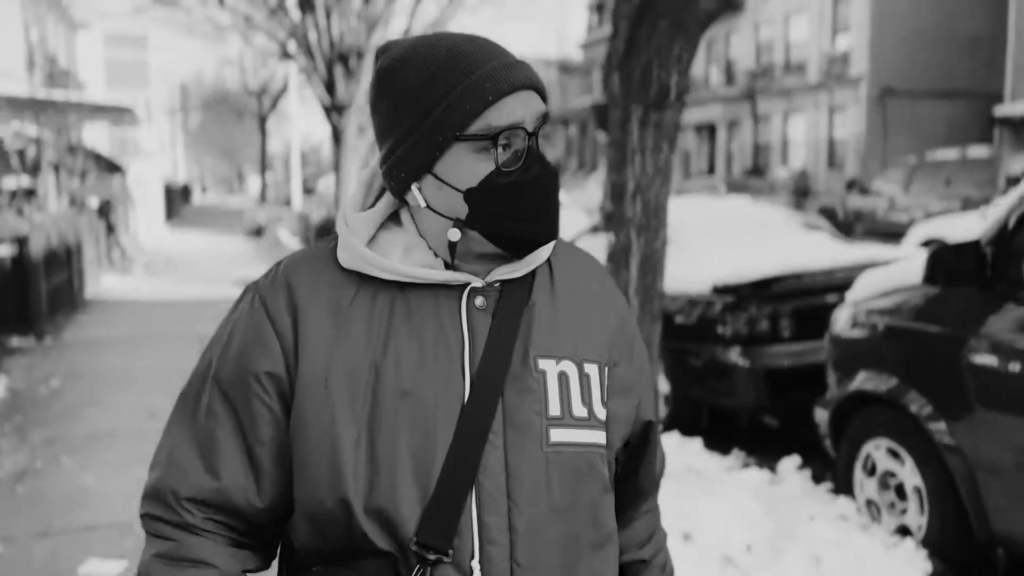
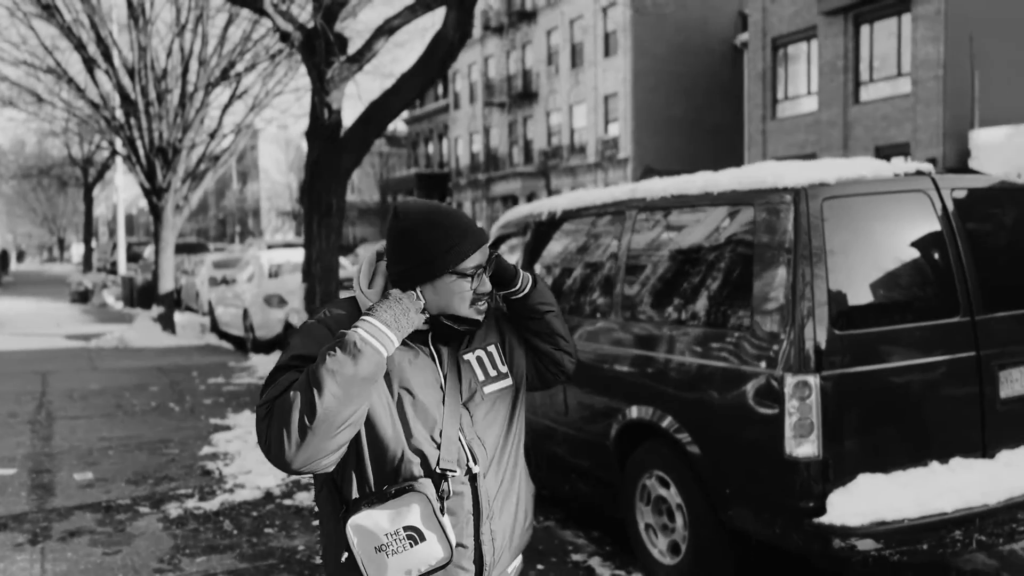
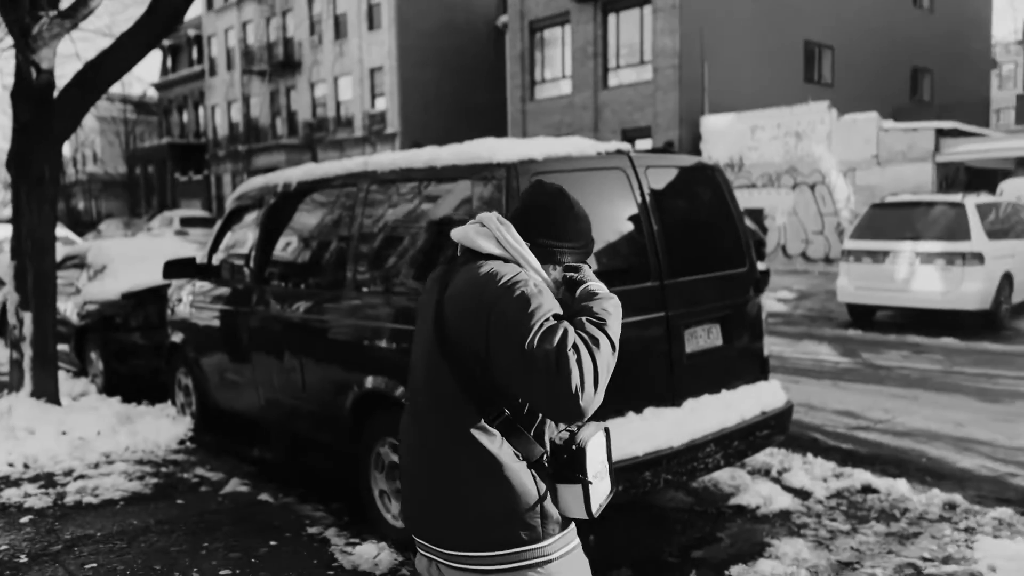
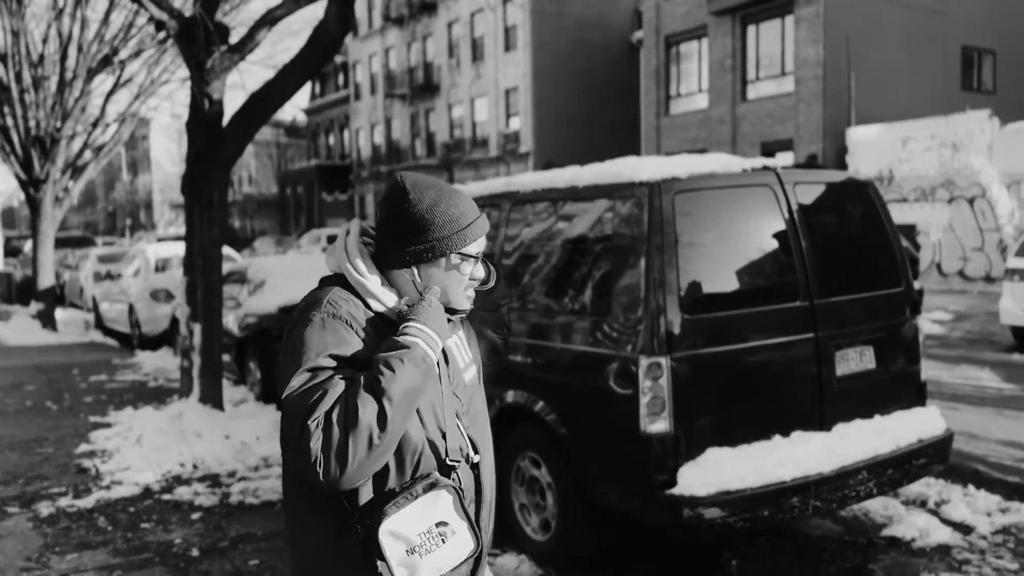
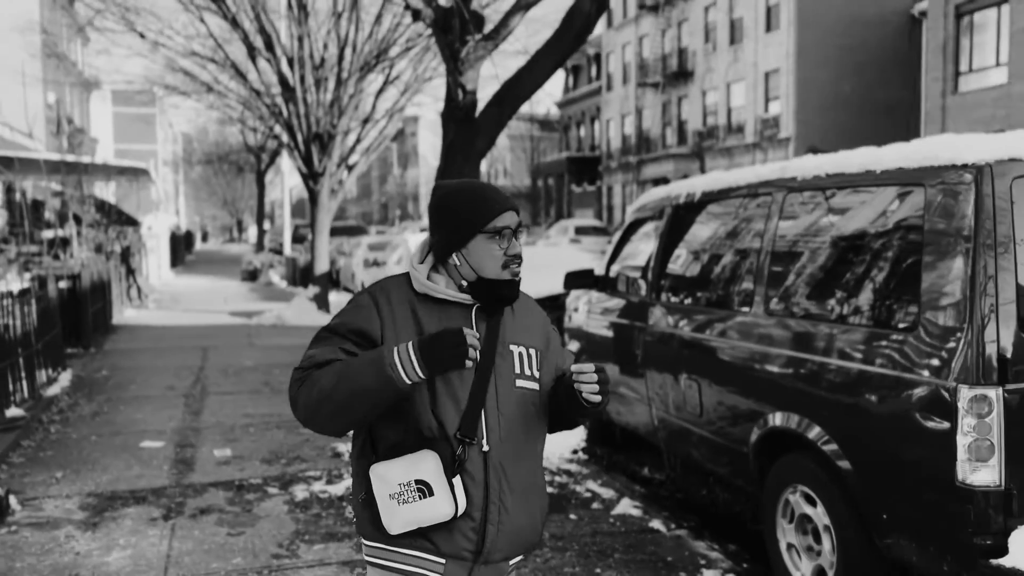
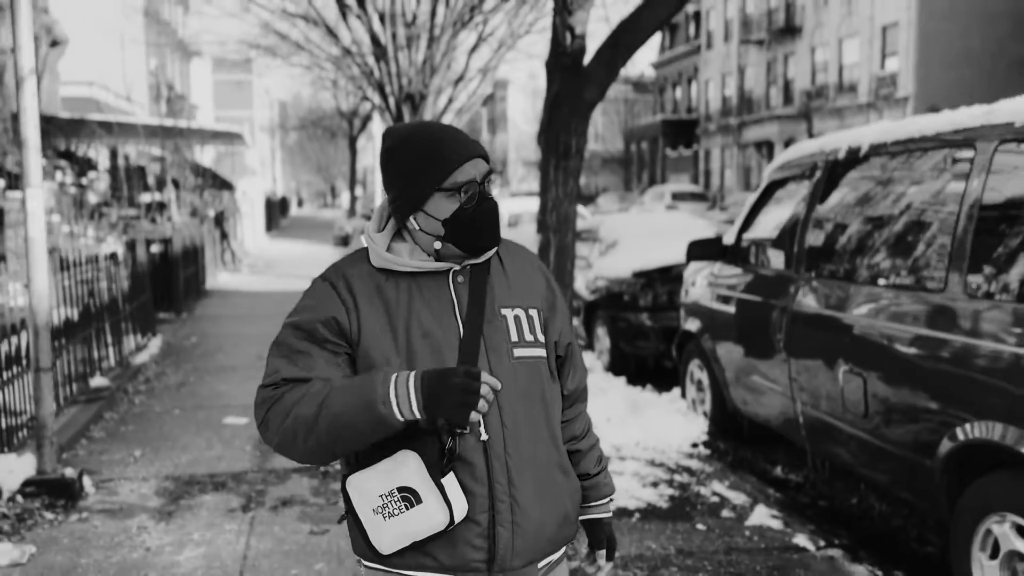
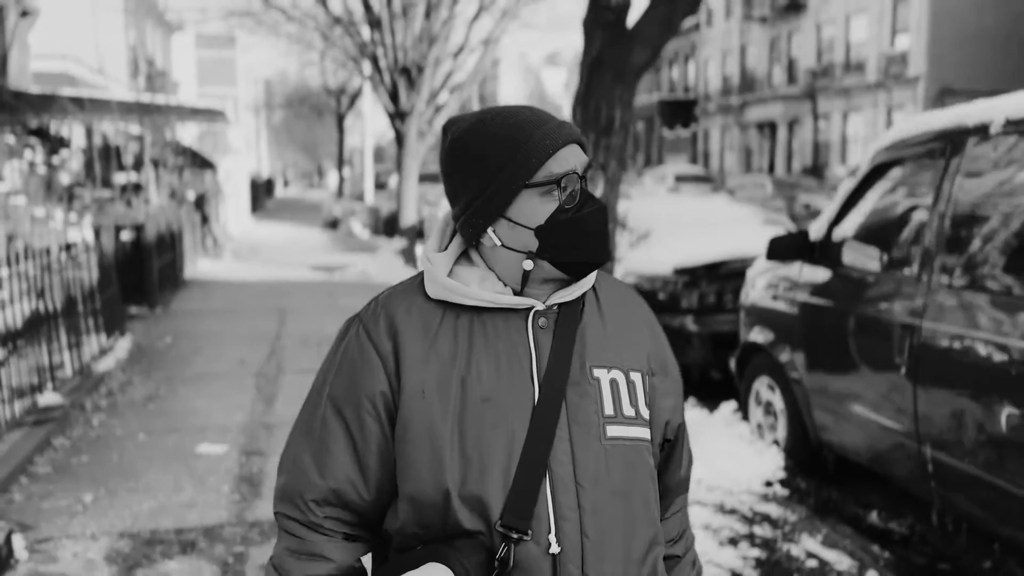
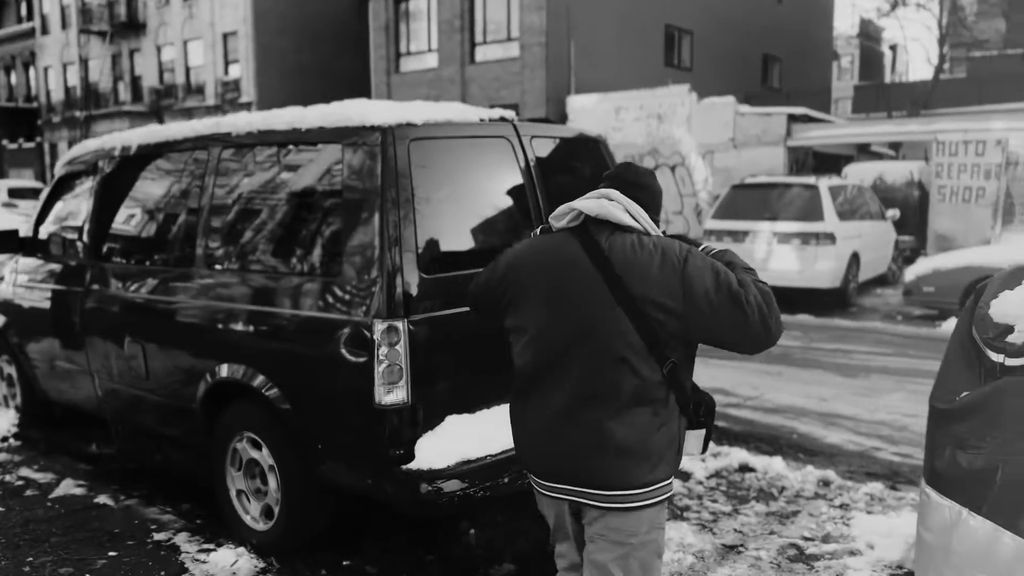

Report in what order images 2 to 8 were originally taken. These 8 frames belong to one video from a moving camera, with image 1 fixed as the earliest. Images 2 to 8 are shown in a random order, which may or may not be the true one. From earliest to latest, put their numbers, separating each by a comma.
7, 6, 5, 2, 4, 3, 8
